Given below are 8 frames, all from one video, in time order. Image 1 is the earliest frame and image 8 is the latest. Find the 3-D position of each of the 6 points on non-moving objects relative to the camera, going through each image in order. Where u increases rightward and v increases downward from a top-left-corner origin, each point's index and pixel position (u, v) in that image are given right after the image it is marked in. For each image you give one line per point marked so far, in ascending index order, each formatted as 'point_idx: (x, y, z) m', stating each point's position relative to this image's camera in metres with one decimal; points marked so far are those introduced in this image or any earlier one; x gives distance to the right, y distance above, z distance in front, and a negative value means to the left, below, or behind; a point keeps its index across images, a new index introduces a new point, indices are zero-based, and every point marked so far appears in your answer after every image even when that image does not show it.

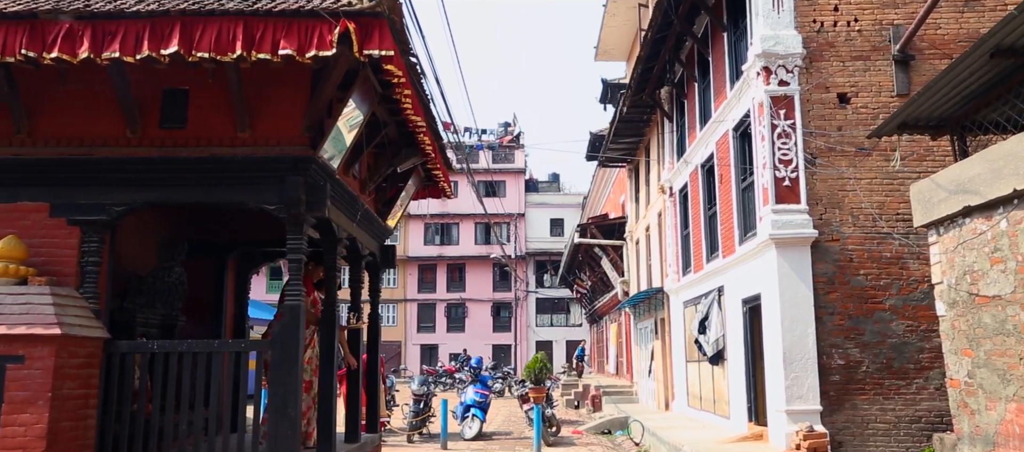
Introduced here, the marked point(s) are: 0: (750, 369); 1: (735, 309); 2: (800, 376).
0: (+3.4, -2.0, +10.4) m
1: (+3.3, -1.2, +11.0) m
2: (+3.4, -1.8, +8.7) m
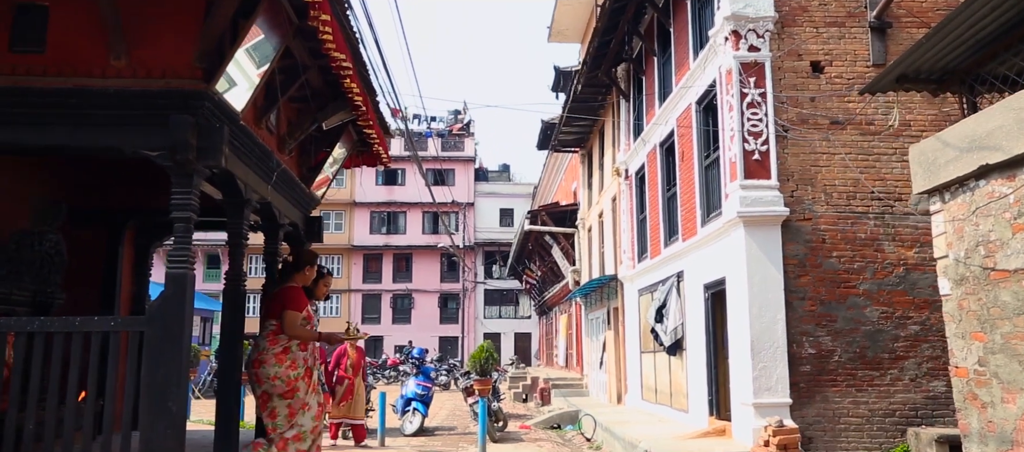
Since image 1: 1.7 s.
0: (+2.6, -1.7, +9.6) m
1: (+2.6, -1.0, +10.3) m
2: (+2.8, -1.5, +7.9) m
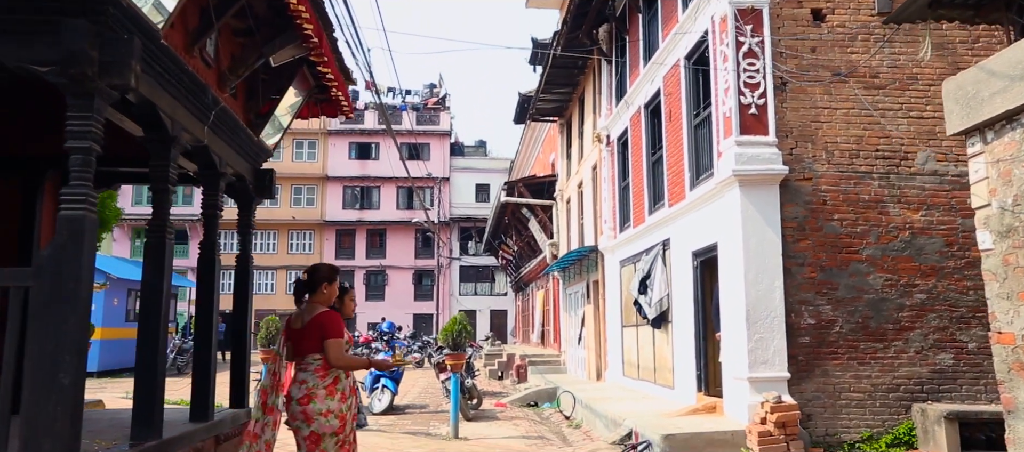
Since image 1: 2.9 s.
0: (+2.3, -1.3, +9.0) m
1: (+2.2, -0.5, +9.6) m
2: (+2.5, -1.1, +7.3) m
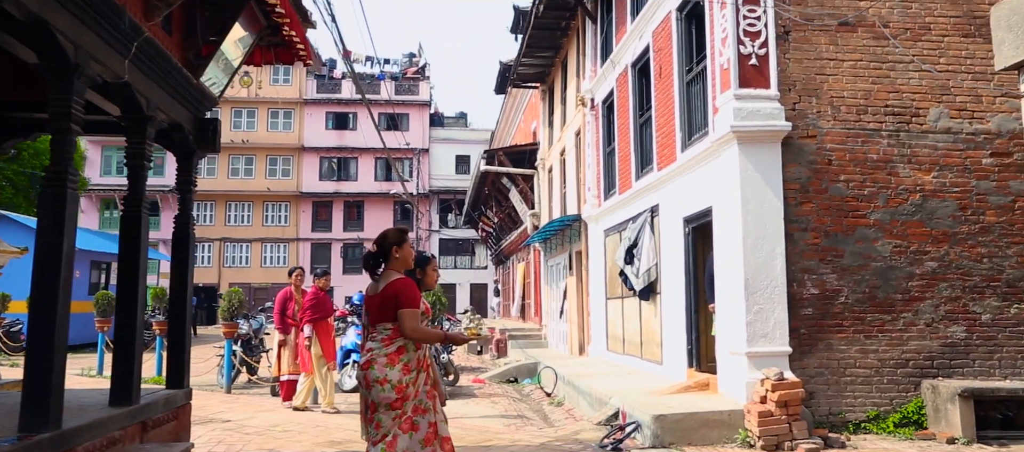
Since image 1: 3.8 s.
0: (+2.1, -0.9, +8.4) m
1: (+2.0, -0.1, +8.9) m
2: (+2.3, -0.7, +6.7) m
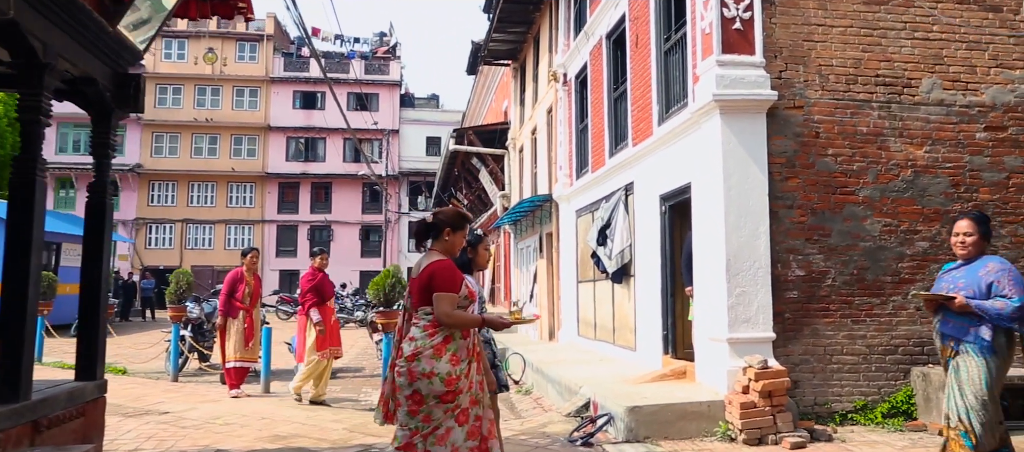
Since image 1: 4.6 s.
0: (+1.7, -0.6, +7.9) m
1: (+1.6, +0.2, +8.4) m
2: (+2.0, -0.5, +6.2) m
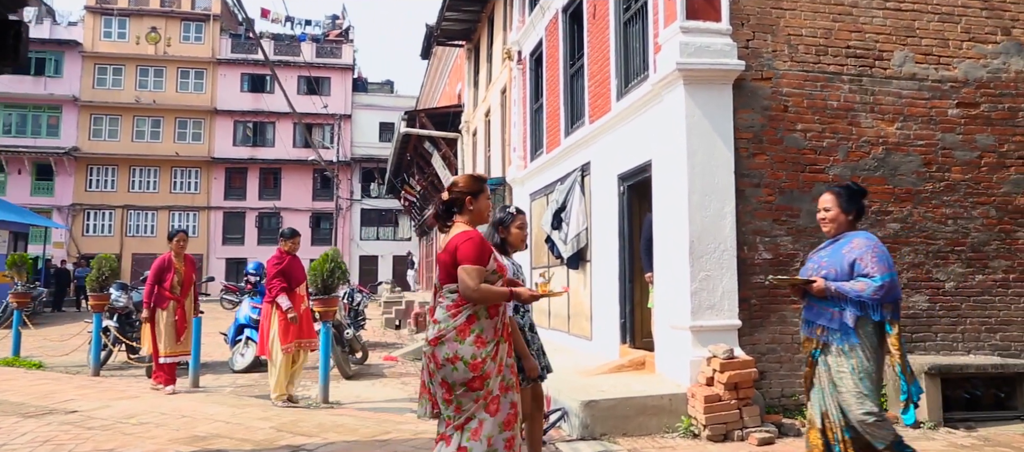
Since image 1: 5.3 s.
0: (+1.2, -0.4, +7.4) m
1: (+1.0, +0.4, +7.9) m
2: (+1.6, -0.4, +5.7) m
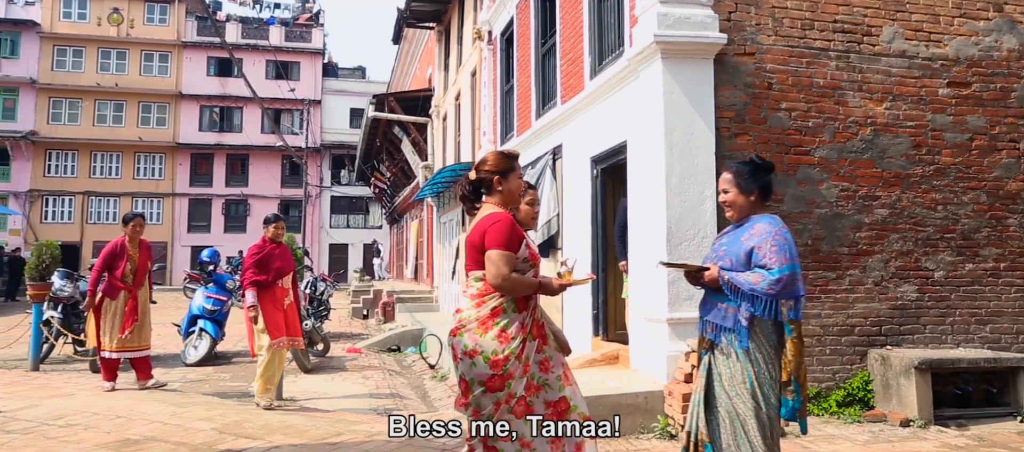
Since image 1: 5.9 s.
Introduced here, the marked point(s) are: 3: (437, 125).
0: (+0.8, -0.3, +7.0) m
1: (+0.7, +0.5, +7.5) m
2: (+1.3, -0.3, +5.3) m
3: (-1.9, +2.6, +18.5) m
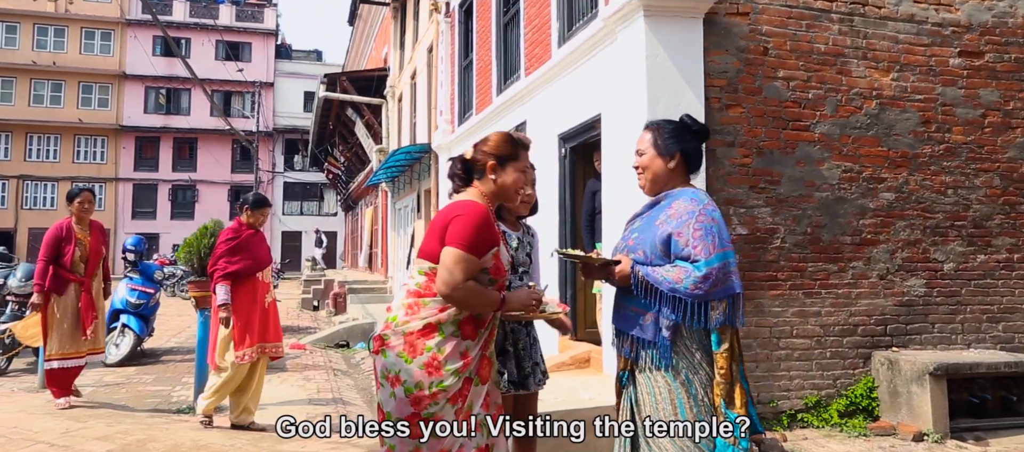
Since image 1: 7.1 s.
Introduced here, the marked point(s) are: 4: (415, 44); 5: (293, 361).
0: (+0.5, -0.2, +6.2) m
1: (+0.3, +0.7, +6.7) m
2: (+1.0, -0.2, +4.6) m
3: (-2.9, +2.9, +17.5) m
4: (-1.9, +3.6, +14.7) m
5: (-2.7, -1.7, +9.2) m
